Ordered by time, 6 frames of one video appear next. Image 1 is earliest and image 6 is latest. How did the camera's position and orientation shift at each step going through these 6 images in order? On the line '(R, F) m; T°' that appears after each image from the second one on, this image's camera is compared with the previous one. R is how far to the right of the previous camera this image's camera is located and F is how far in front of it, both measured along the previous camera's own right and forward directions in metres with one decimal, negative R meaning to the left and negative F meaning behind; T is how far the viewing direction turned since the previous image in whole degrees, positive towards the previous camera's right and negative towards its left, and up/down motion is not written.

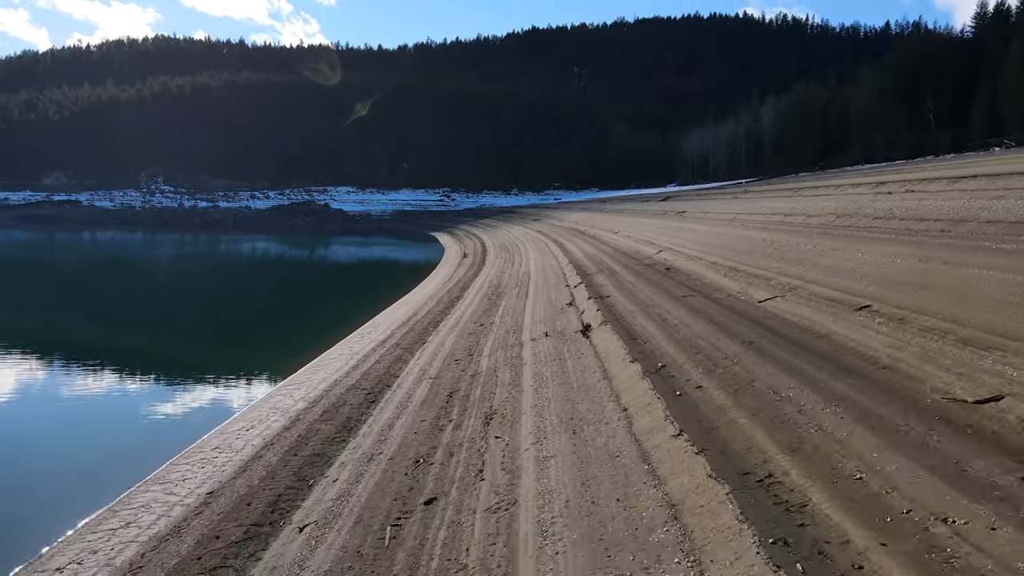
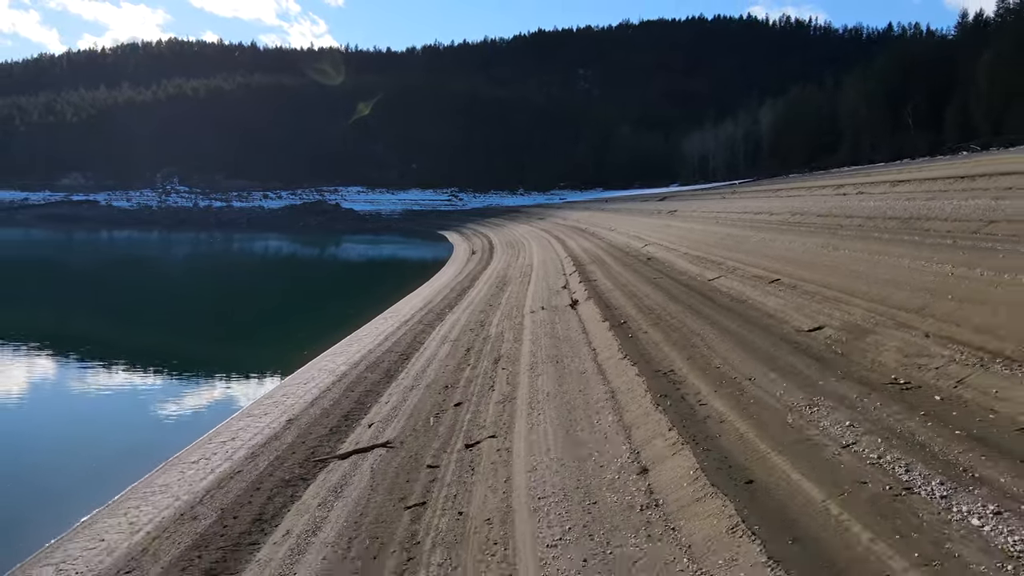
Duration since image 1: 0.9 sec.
(+0.1, -2.3) m; -1°
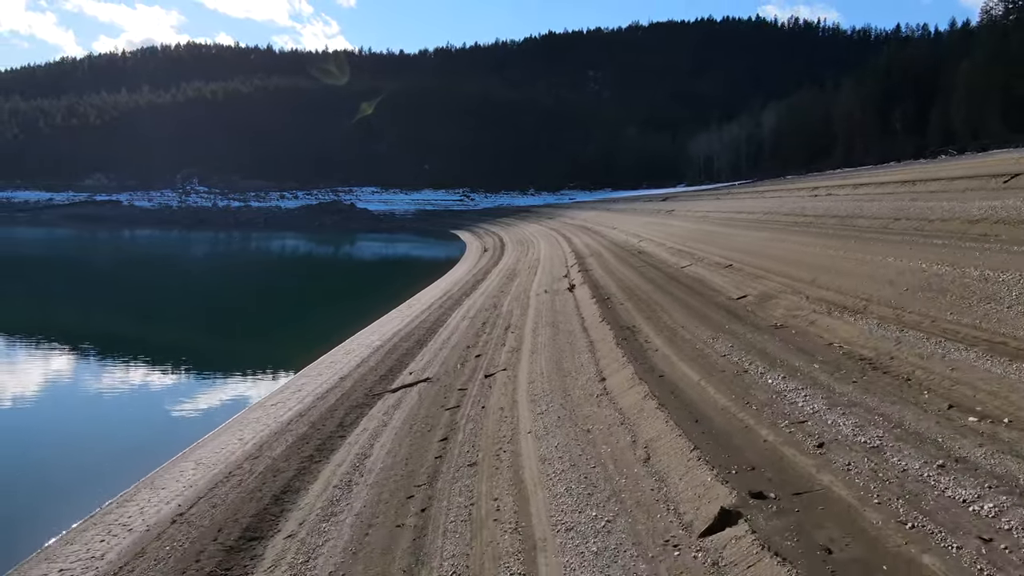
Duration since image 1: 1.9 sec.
(+0.1, -2.3) m; -1°
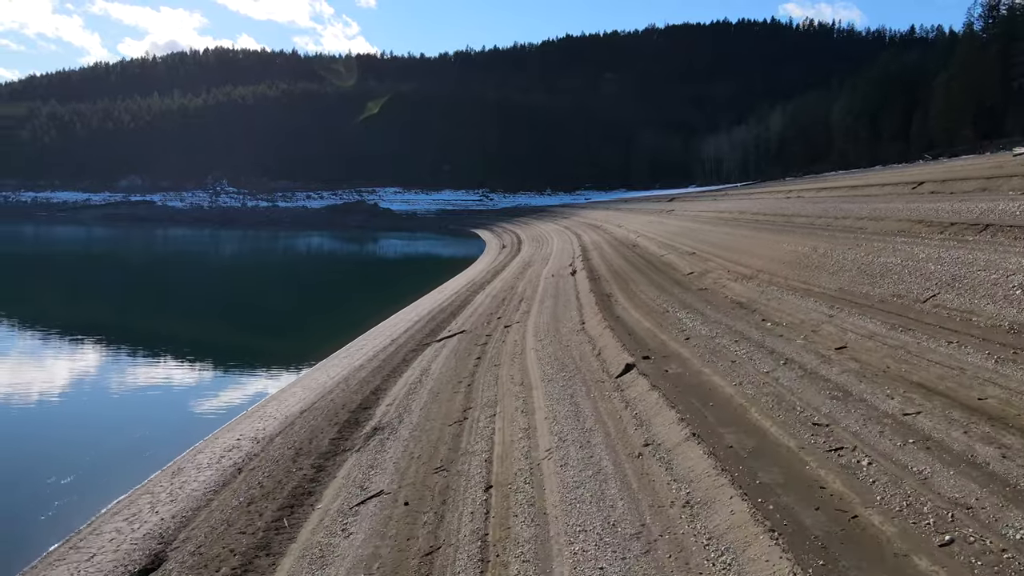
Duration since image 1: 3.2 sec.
(+0.1, -3.3) m; -2°
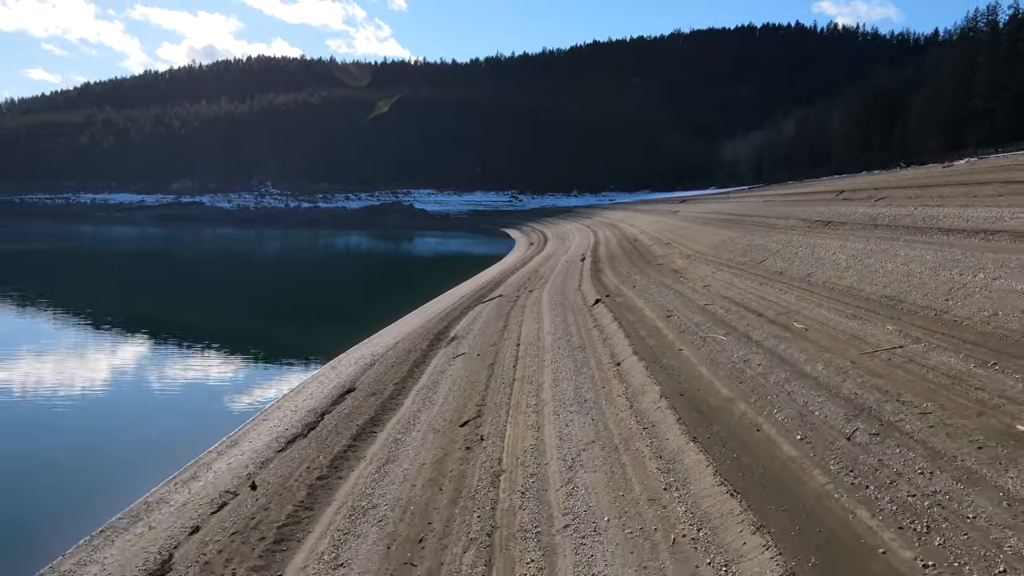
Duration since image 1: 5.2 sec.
(+0.2, -5.2) m; -2°
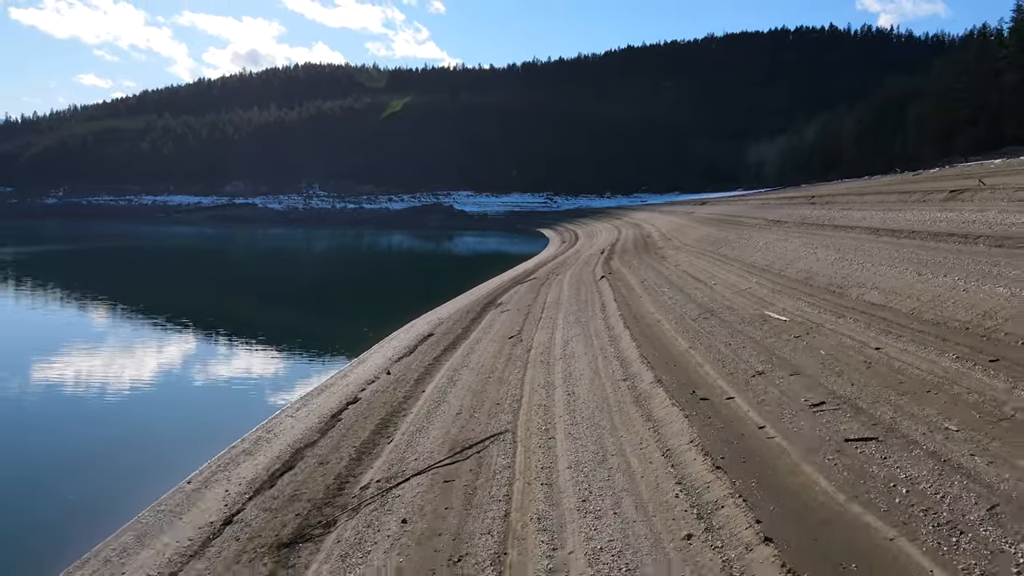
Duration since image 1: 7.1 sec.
(+0.2, -4.8) m; -3°
